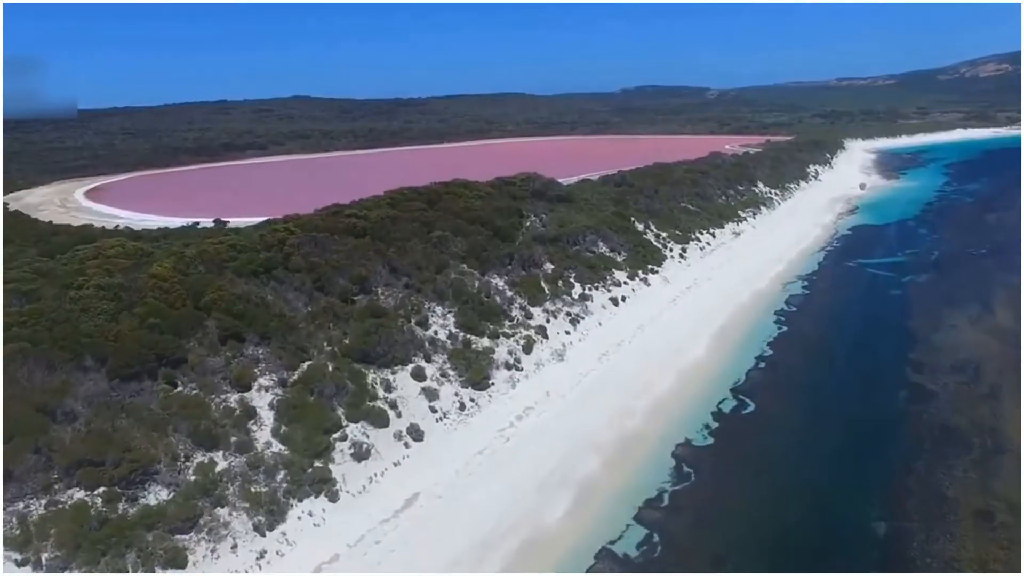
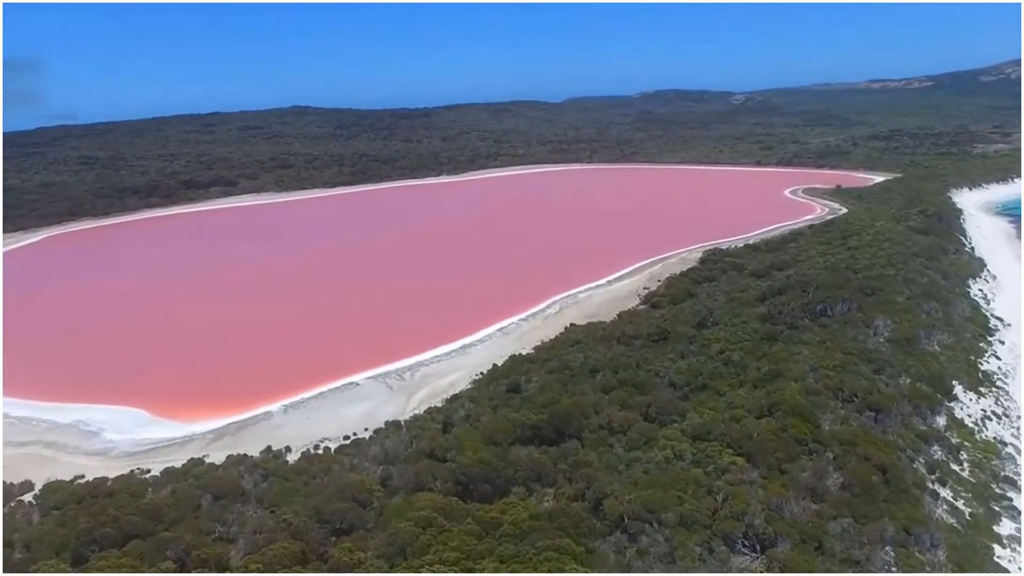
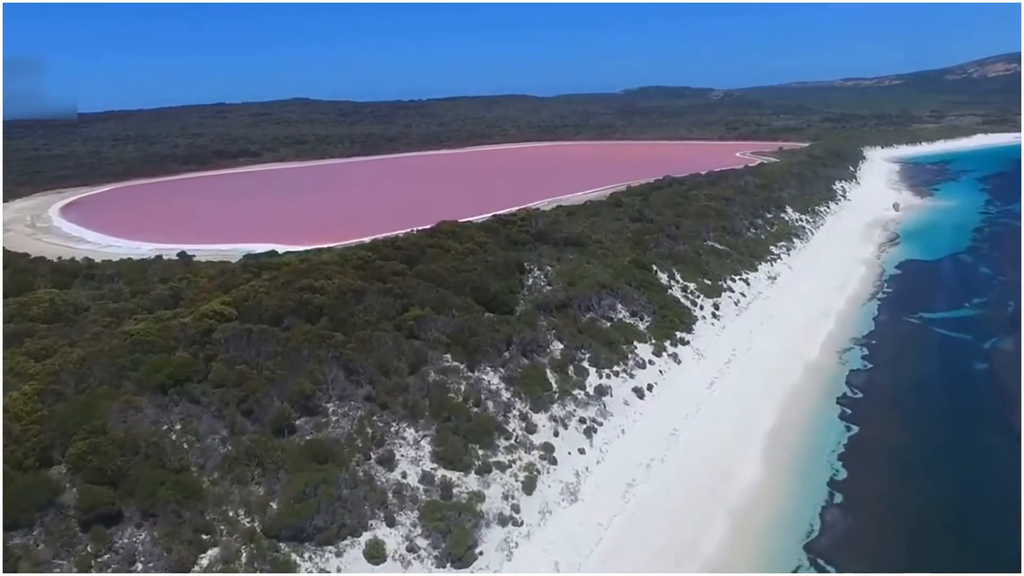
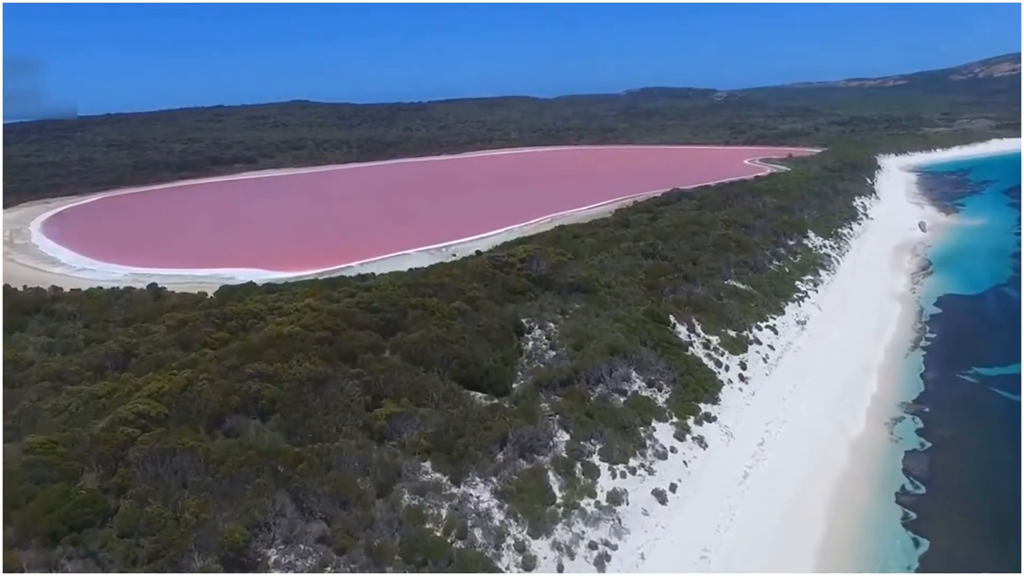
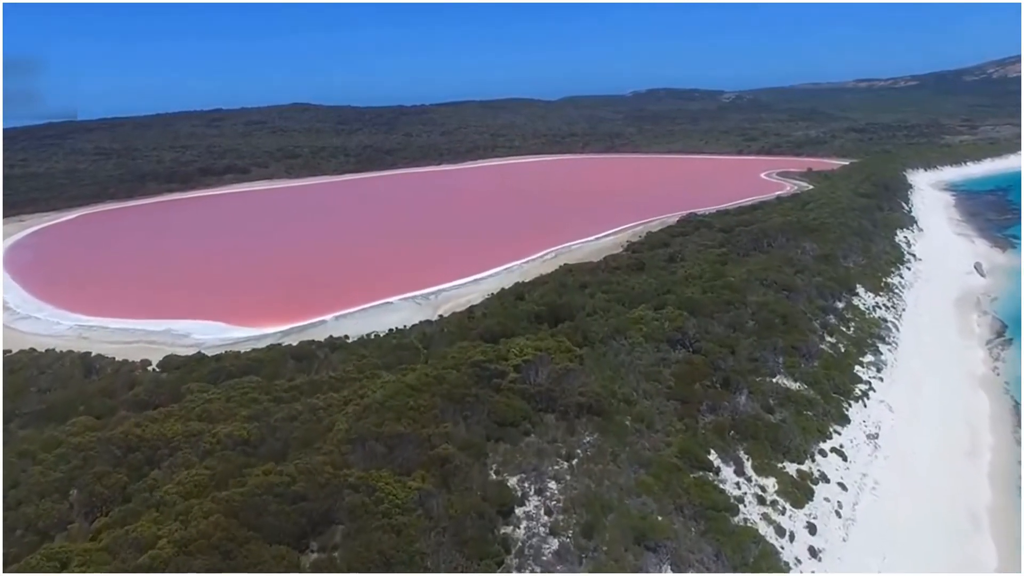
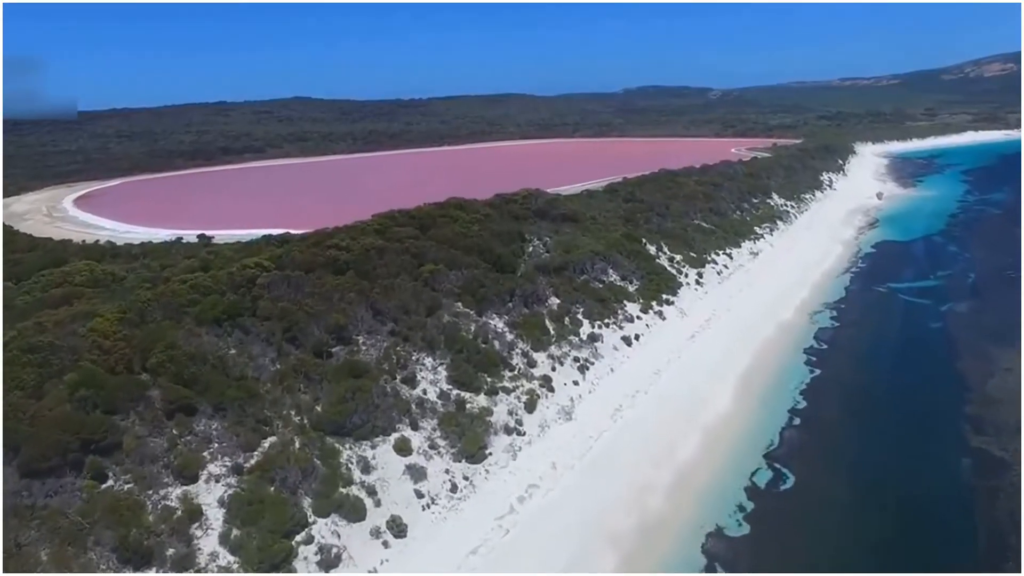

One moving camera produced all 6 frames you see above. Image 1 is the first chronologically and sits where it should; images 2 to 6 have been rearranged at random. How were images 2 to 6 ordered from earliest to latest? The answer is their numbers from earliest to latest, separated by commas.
6, 3, 4, 5, 2
